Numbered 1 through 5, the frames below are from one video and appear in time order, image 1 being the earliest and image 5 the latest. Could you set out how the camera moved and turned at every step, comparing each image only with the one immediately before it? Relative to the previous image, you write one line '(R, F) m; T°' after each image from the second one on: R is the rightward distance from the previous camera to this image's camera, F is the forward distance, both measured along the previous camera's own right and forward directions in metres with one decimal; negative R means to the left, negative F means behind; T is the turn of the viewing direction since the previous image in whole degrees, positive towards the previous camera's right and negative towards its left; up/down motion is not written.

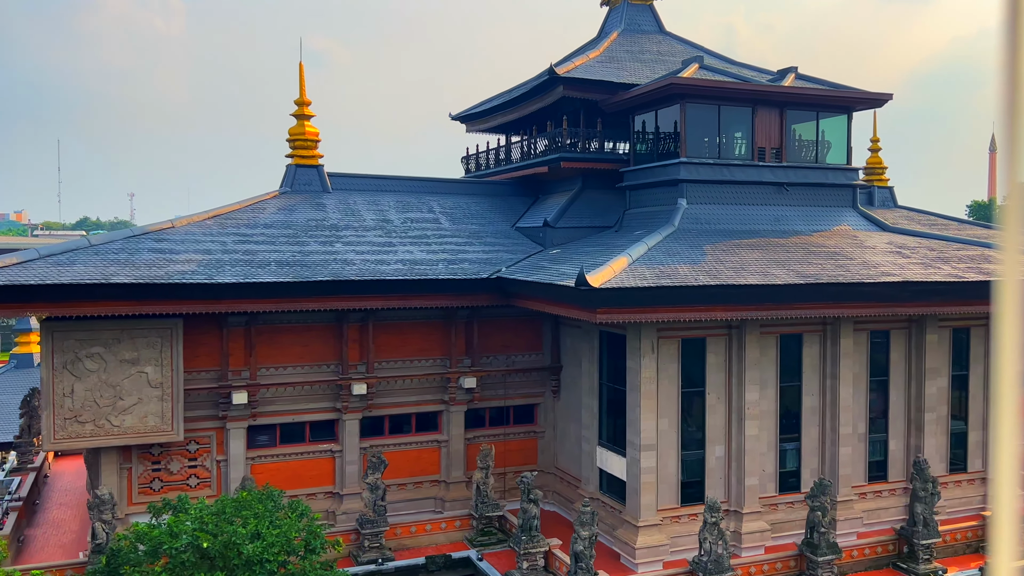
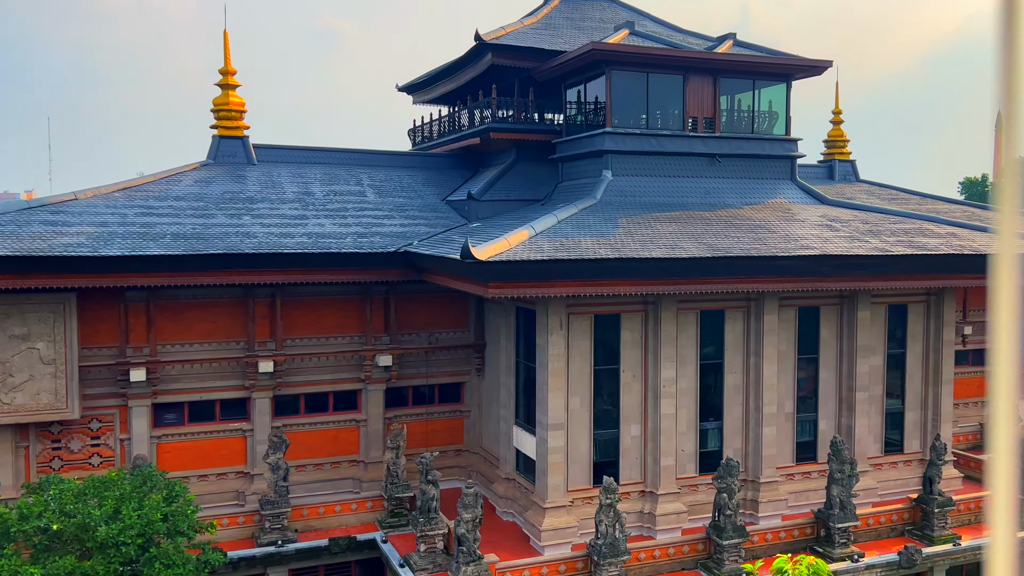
(+1.7, +0.6) m; -1°
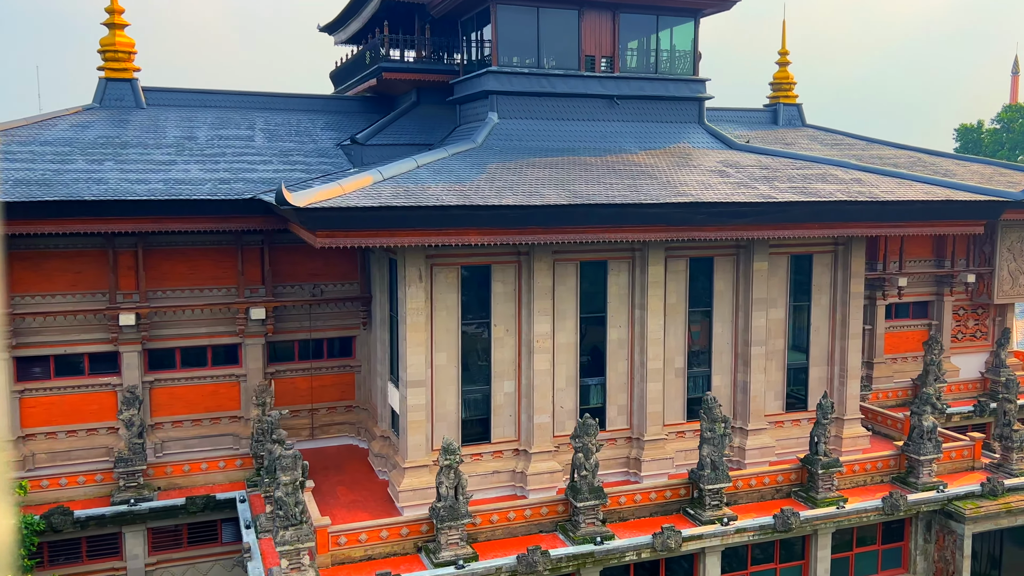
(+2.5, +0.9) m; -1°
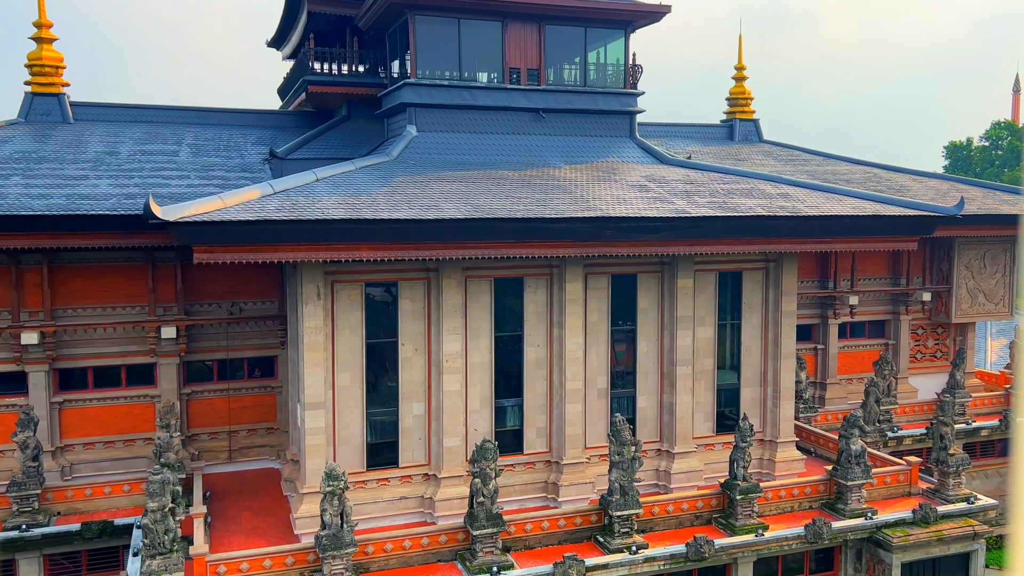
(+1.6, +0.5) m; -1°
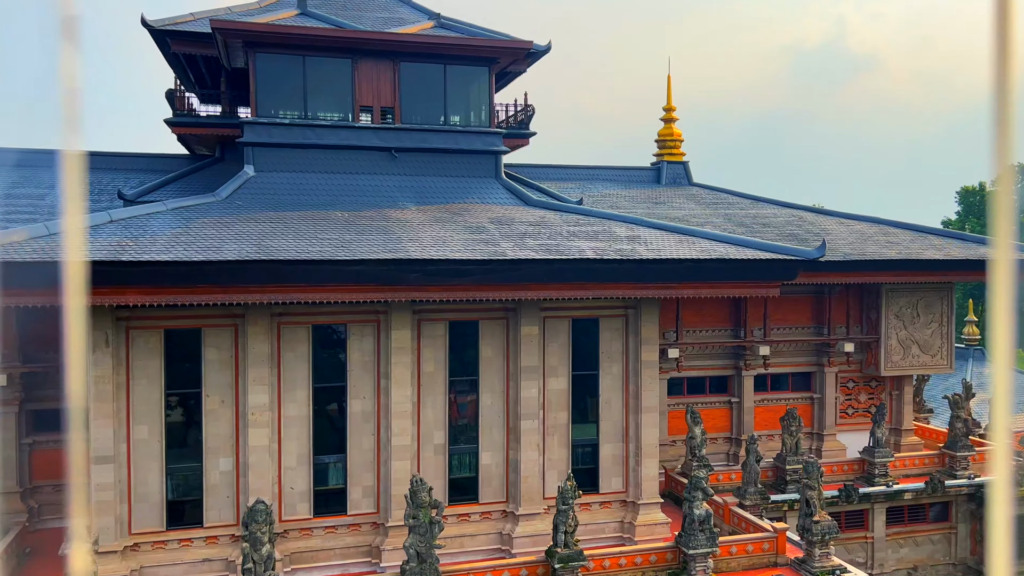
(+3.5, +1.0) m; -3°
